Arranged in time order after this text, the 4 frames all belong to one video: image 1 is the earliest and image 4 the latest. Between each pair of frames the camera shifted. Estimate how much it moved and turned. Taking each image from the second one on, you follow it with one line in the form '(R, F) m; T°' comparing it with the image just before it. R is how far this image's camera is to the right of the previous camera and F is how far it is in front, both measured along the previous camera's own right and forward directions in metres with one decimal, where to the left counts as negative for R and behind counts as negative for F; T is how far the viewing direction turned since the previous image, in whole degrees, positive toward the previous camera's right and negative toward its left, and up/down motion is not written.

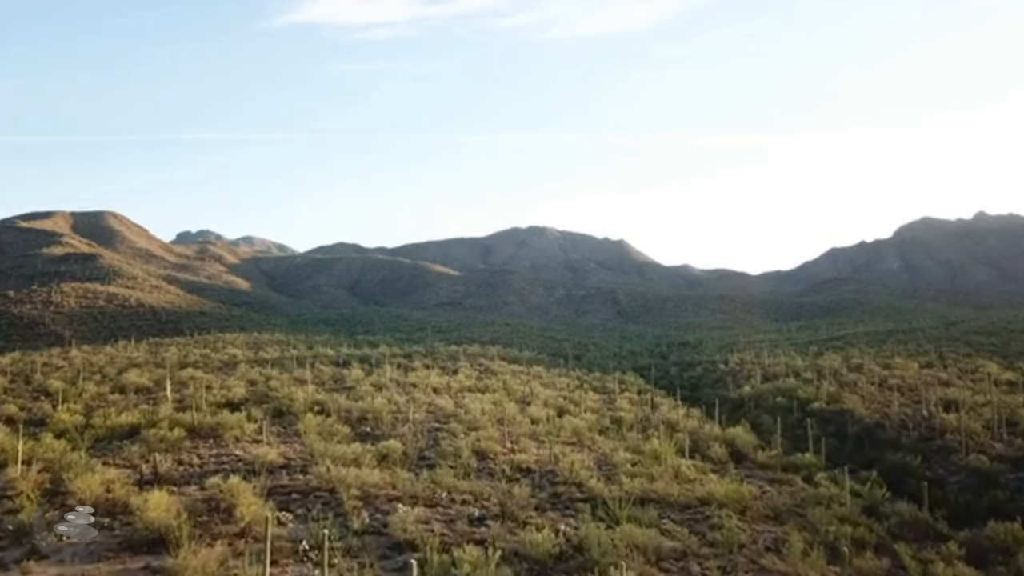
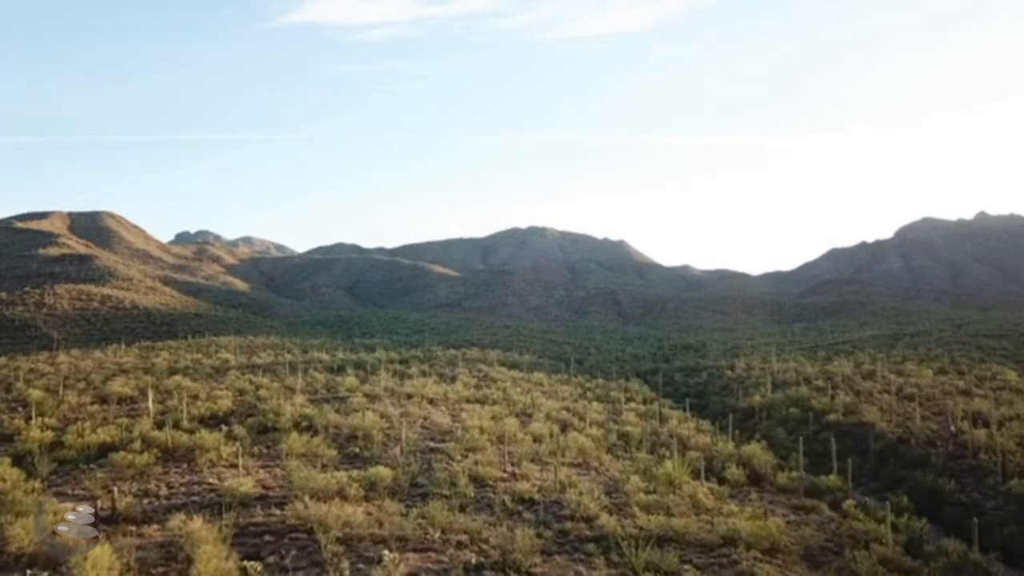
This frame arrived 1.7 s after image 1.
(0.0, +1.2) m; 0°
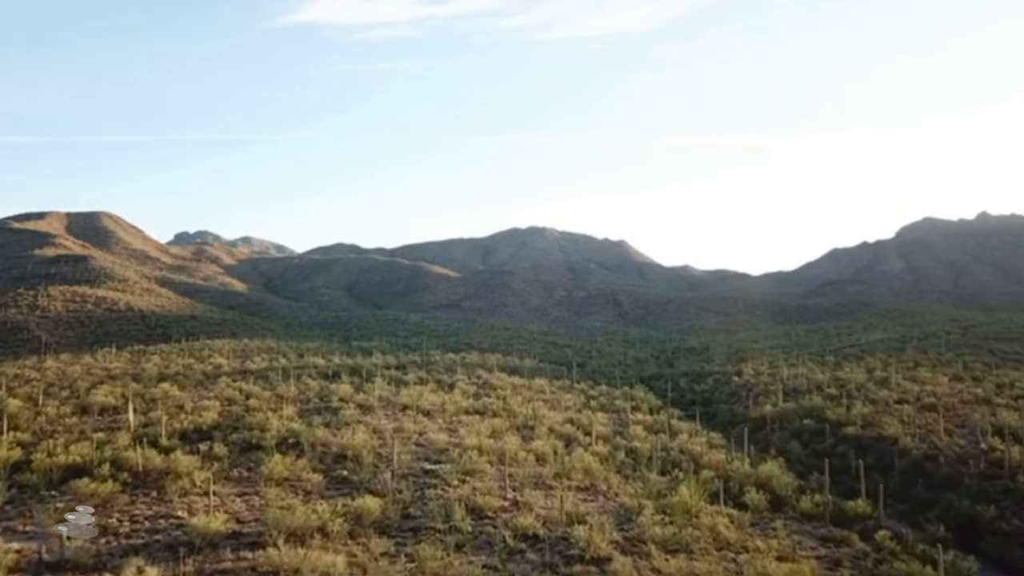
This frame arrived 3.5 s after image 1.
(0.0, +1.2) m; 0°
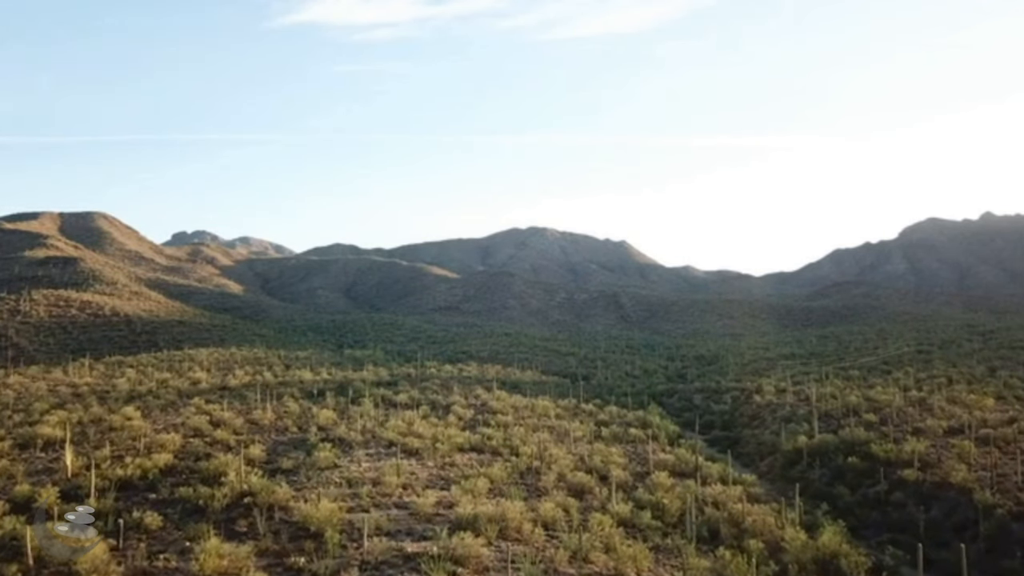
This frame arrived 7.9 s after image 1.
(-0.1, +3.0) m; 0°
